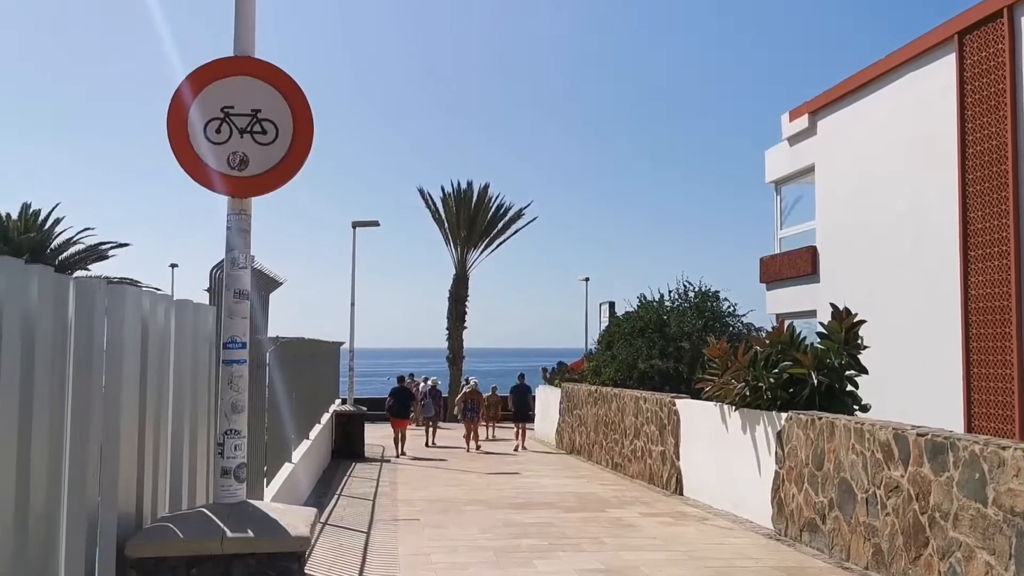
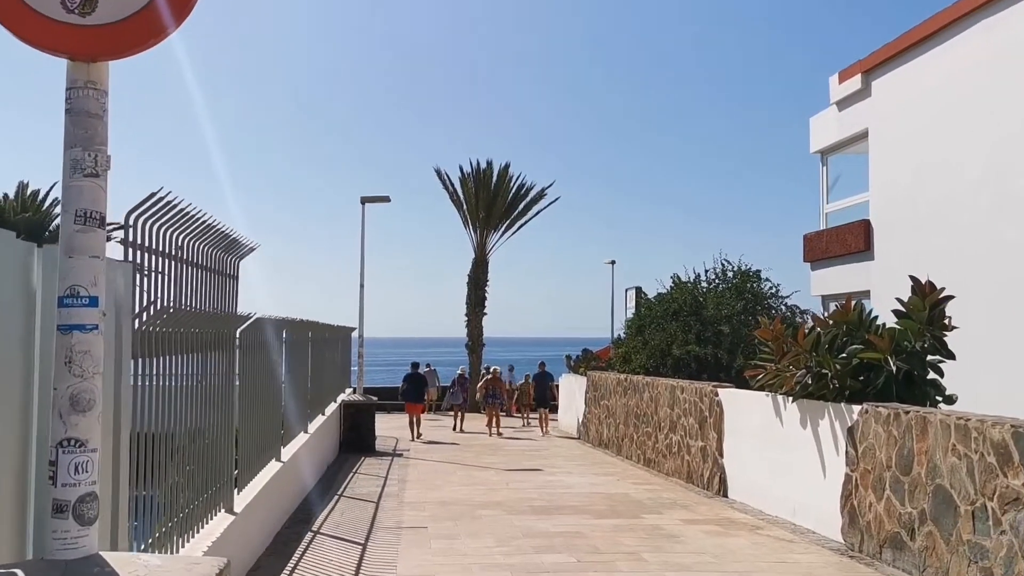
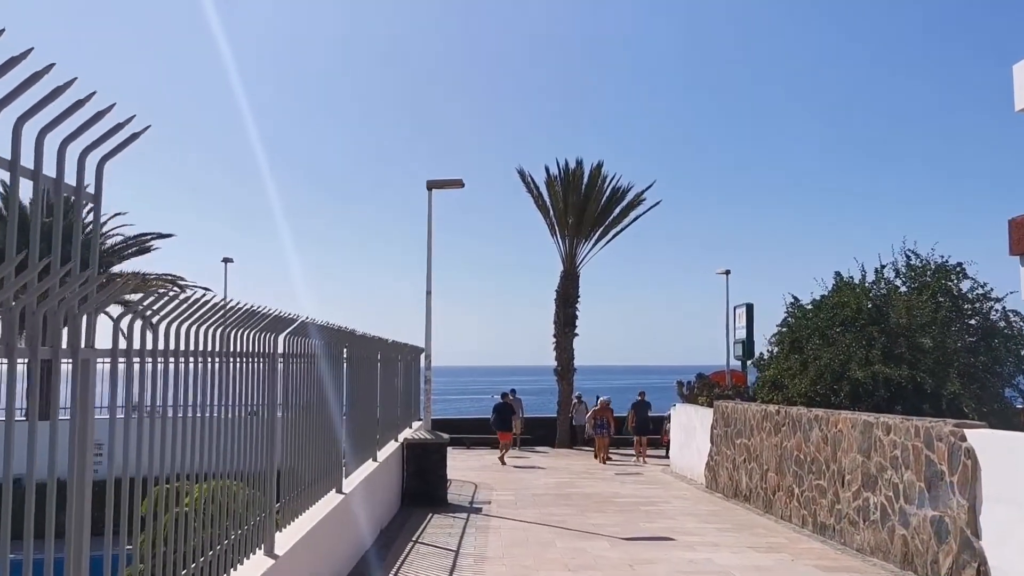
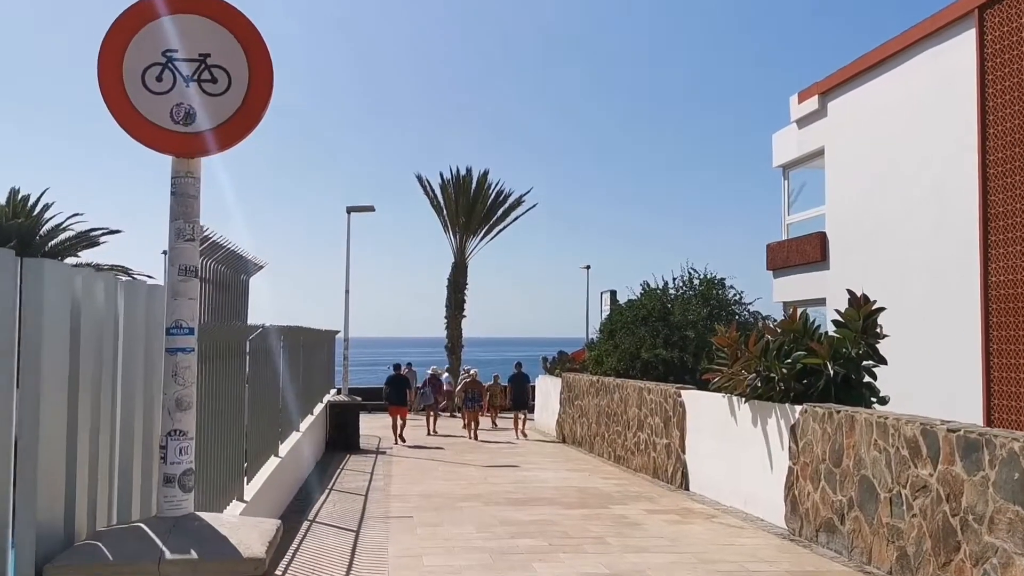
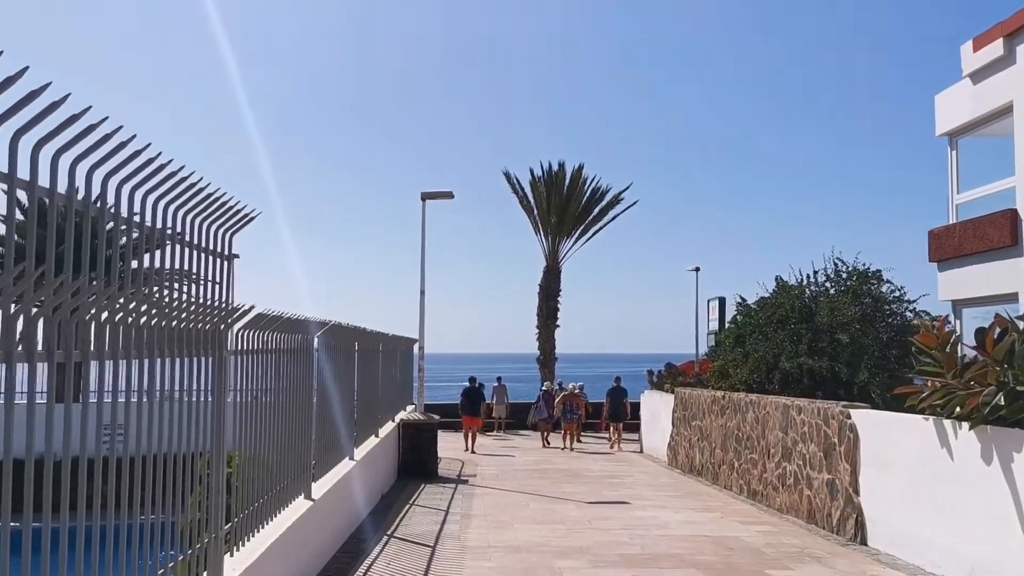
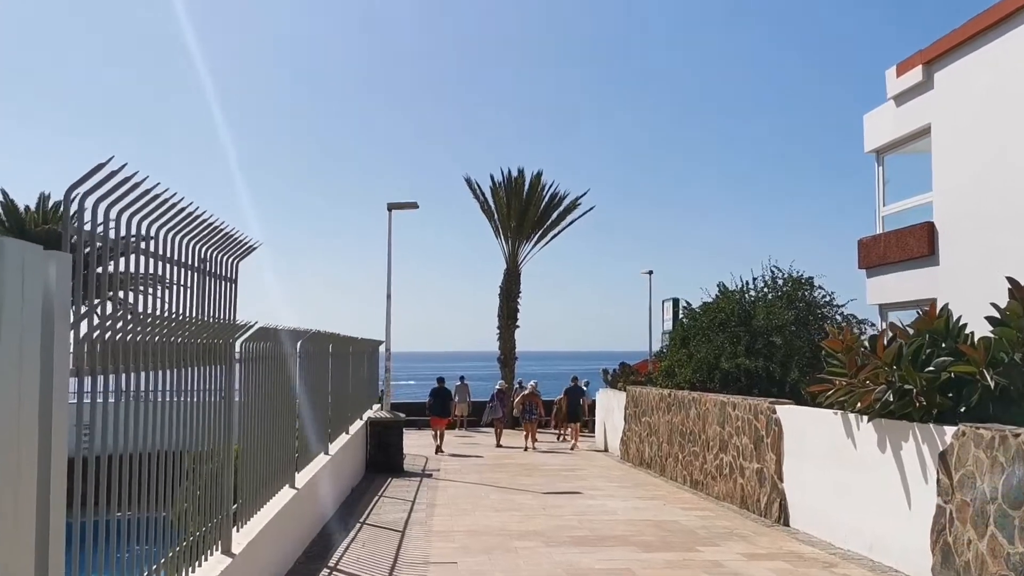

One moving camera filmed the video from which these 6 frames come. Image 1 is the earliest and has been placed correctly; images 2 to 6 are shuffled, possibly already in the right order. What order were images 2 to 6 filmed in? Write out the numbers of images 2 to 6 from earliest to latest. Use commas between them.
4, 2, 6, 5, 3
